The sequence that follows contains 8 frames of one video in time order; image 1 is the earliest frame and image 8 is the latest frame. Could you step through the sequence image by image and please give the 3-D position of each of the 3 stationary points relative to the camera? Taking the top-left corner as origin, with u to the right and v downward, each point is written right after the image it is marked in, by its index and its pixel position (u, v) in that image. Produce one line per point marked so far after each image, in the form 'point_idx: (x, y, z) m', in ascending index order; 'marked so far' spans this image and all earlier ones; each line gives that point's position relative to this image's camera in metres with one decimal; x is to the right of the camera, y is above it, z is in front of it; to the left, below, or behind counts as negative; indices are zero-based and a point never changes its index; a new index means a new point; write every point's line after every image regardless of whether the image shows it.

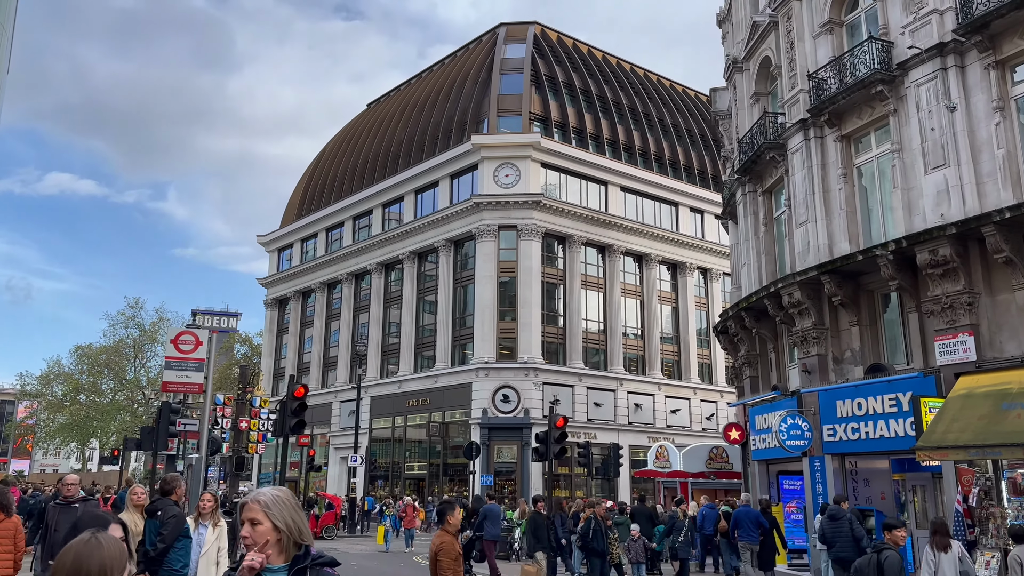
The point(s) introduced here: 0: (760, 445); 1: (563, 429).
0: (+6.3, -4.0, +20.1) m
1: (+1.1, -3.1, +17.5) m
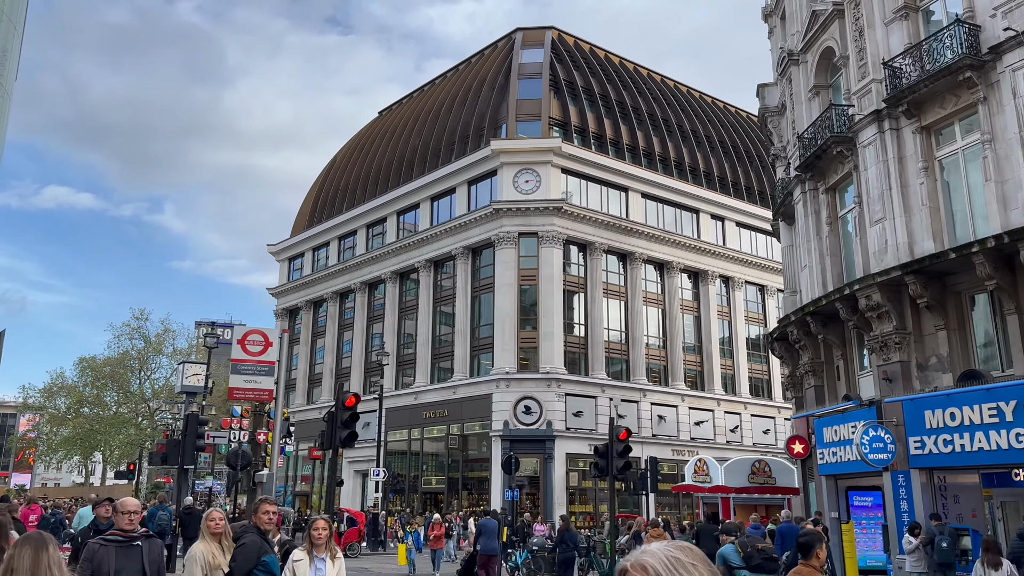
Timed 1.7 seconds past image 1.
0: (+7.5, -4.0, +18.8) m
1: (+2.3, -3.2, +16.3) m
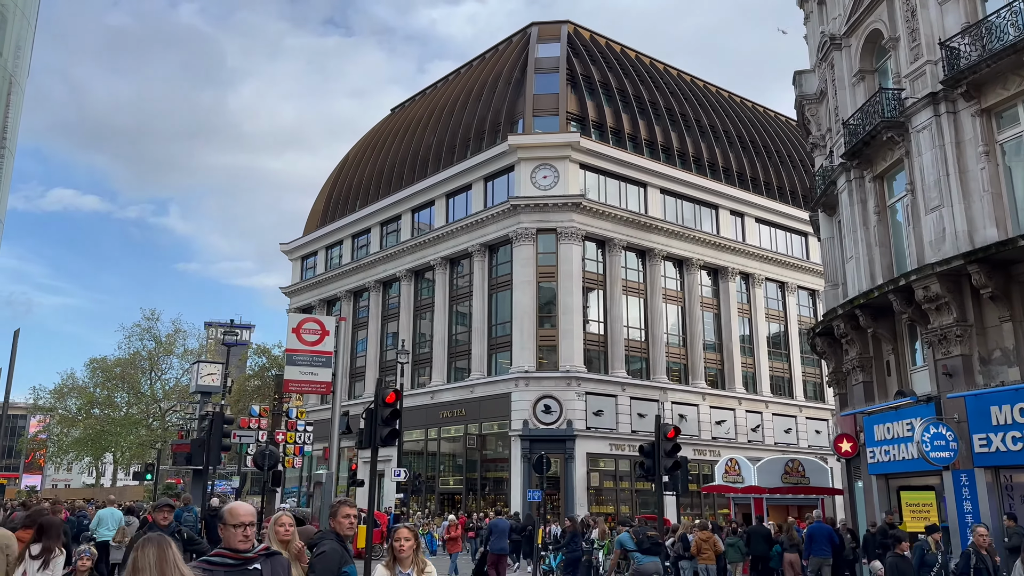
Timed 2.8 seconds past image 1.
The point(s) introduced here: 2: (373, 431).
0: (+8.3, -3.9, +18.1) m
1: (+3.2, -3.0, +15.5) m
2: (-2.1, -2.3, +13.2) m
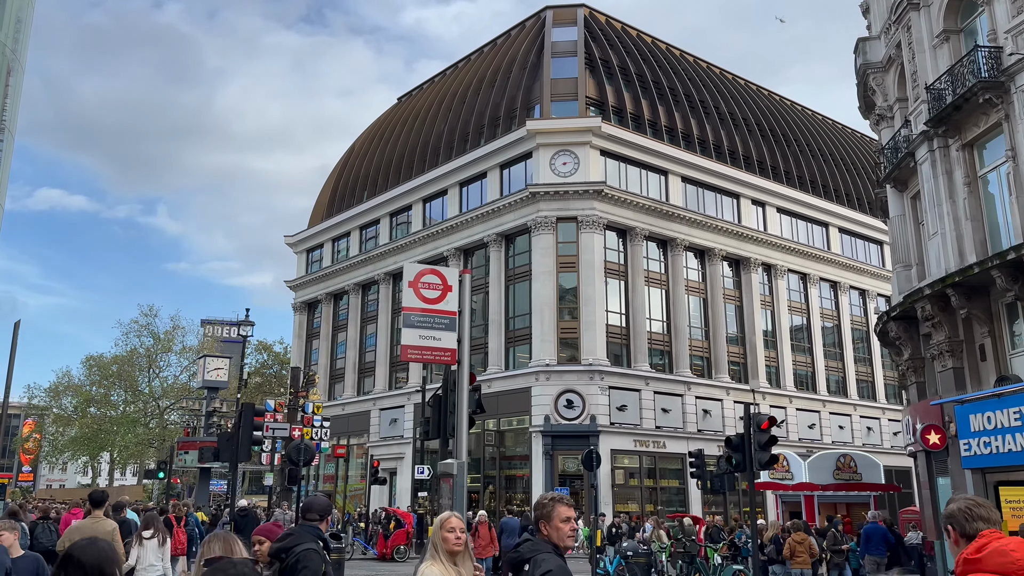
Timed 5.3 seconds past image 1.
0: (+9.6, -3.4, +16.5) m
1: (+4.5, -2.5, +13.9) m
2: (-0.8, -1.9, +11.5) m
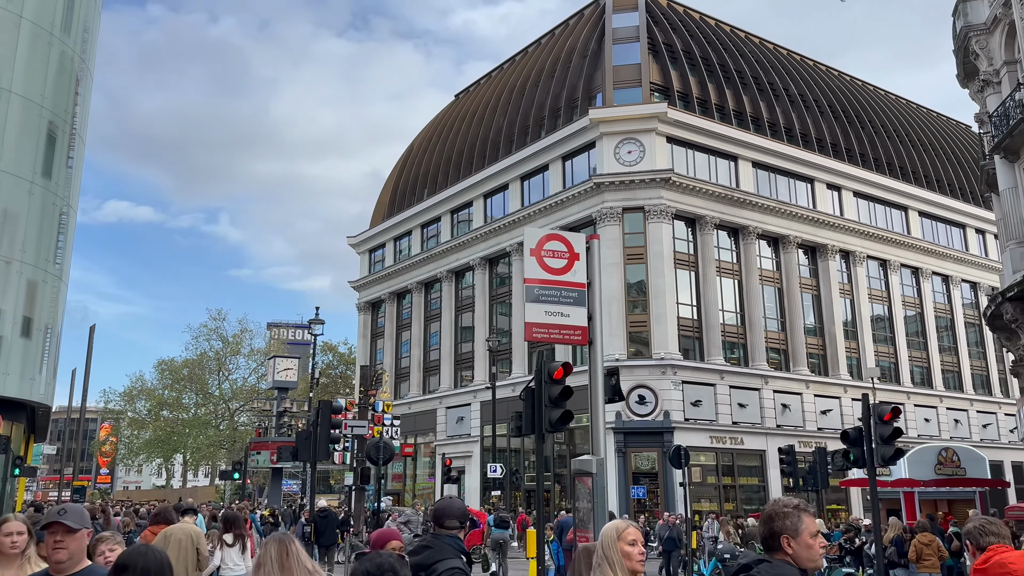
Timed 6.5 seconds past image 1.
0: (+11.3, -2.9, +14.9) m
1: (+6.0, -2.2, +12.7) m
2: (+0.6, -1.7, +10.6) m
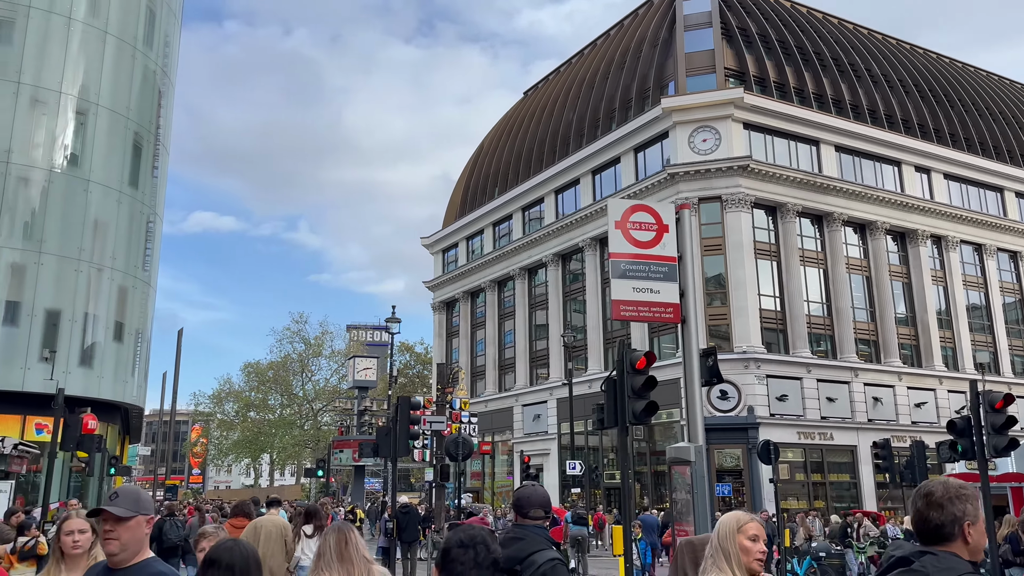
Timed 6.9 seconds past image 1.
0: (+12.8, -2.4, +13.4) m
1: (+7.2, -1.8, +11.7) m
2: (+1.6, -1.5, +10.2) m
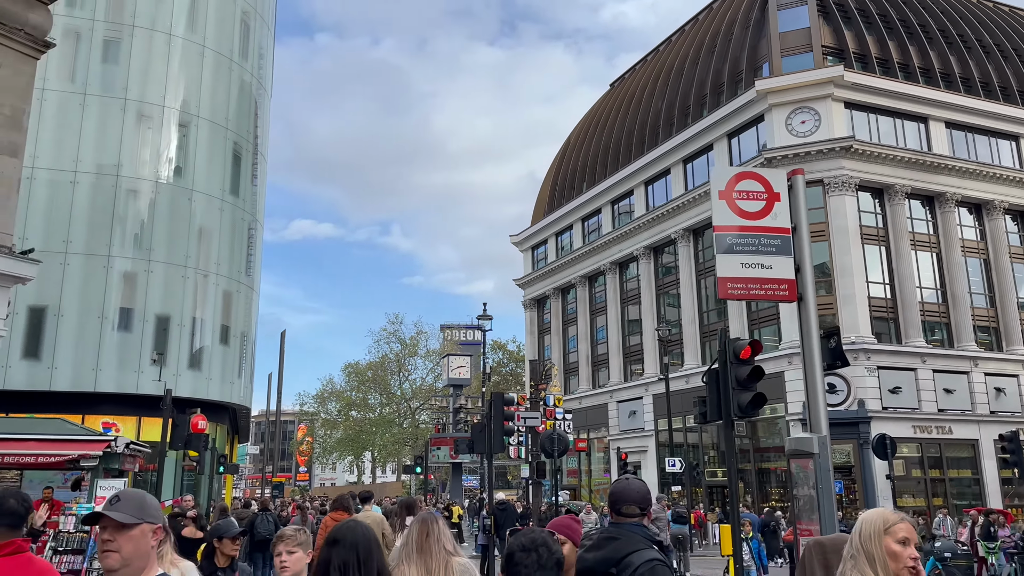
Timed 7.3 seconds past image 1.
0: (+14.3, -1.9, +11.5) m
1: (+8.6, -1.5, +10.5) m
2: (+2.8, -1.3, +9.6) m
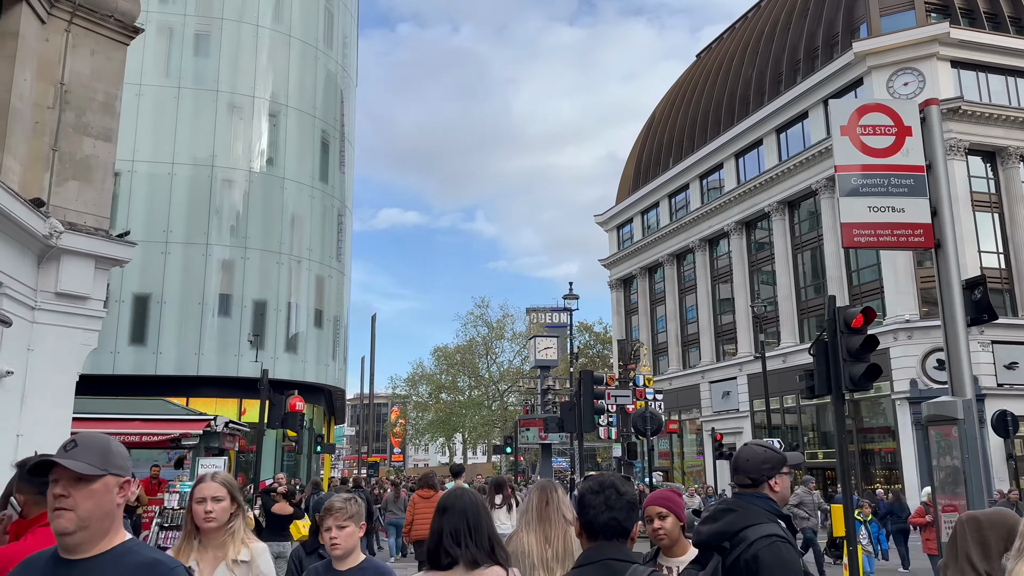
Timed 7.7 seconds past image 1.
0: (+15.5, -1.2, +9.6) m
1: (+9.7, -0.9, +9.2) m
2: (+3.9, -0.9, +8.9) m
